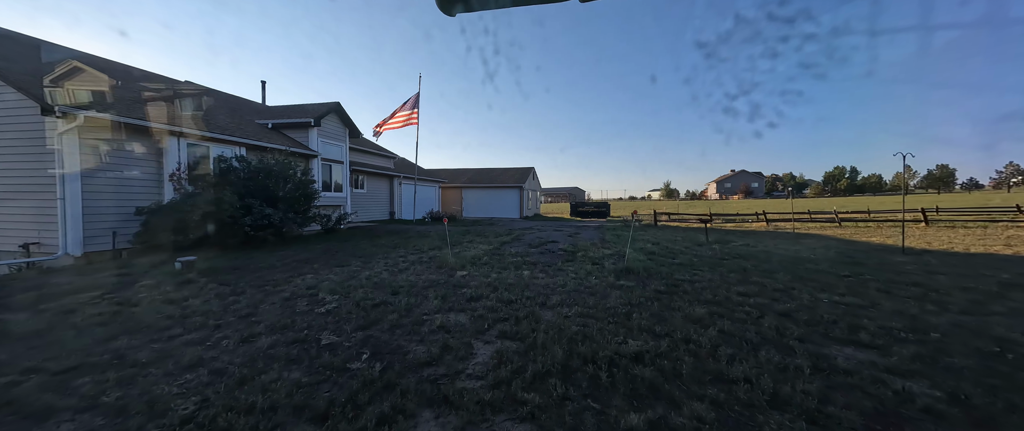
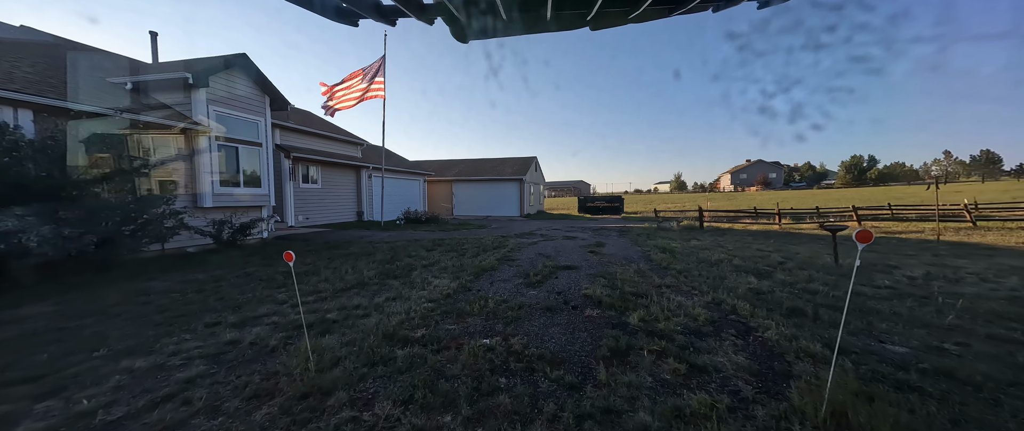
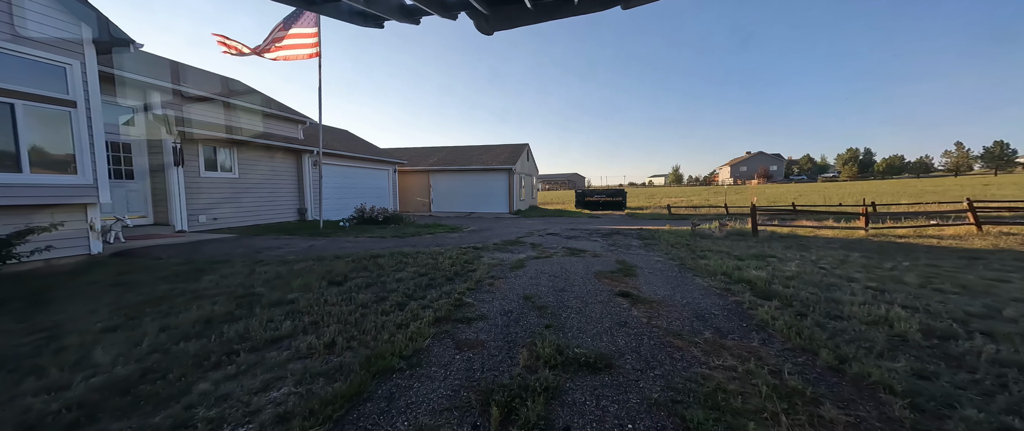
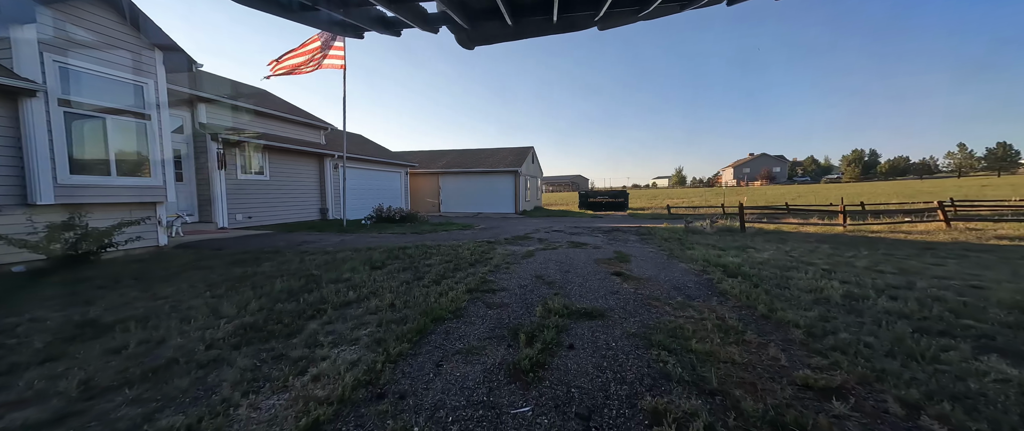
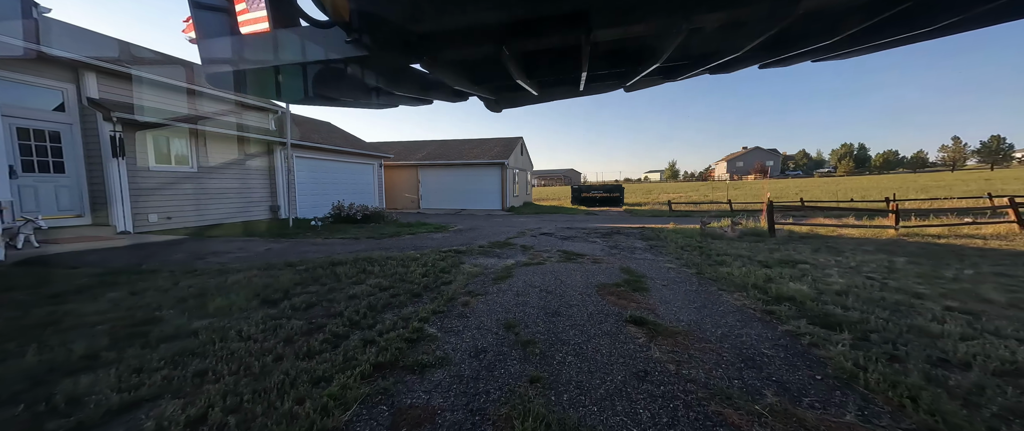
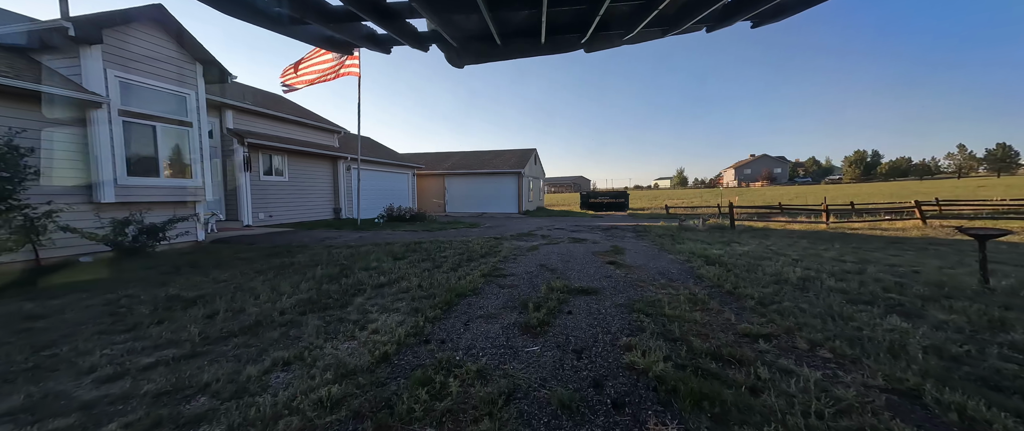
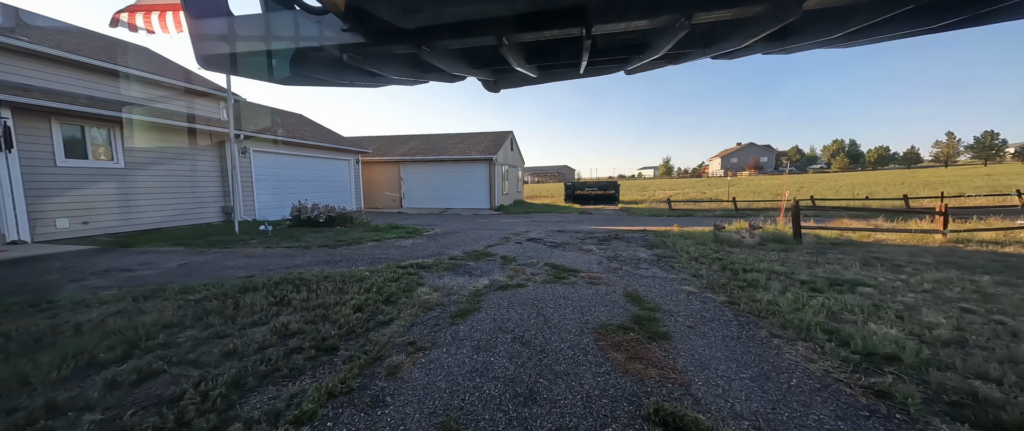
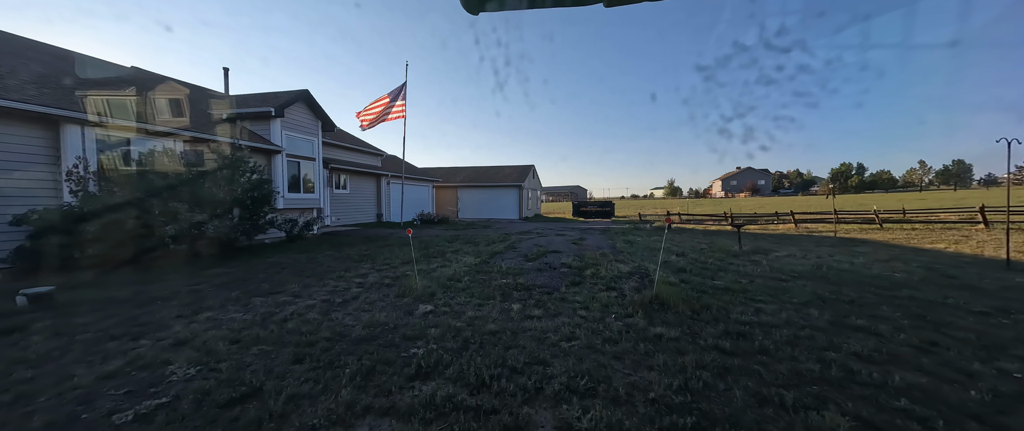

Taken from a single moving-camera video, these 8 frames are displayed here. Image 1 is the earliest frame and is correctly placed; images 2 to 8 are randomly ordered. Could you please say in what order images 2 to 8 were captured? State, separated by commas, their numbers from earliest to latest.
8, 2, 6, 4, 3, 5, 7
